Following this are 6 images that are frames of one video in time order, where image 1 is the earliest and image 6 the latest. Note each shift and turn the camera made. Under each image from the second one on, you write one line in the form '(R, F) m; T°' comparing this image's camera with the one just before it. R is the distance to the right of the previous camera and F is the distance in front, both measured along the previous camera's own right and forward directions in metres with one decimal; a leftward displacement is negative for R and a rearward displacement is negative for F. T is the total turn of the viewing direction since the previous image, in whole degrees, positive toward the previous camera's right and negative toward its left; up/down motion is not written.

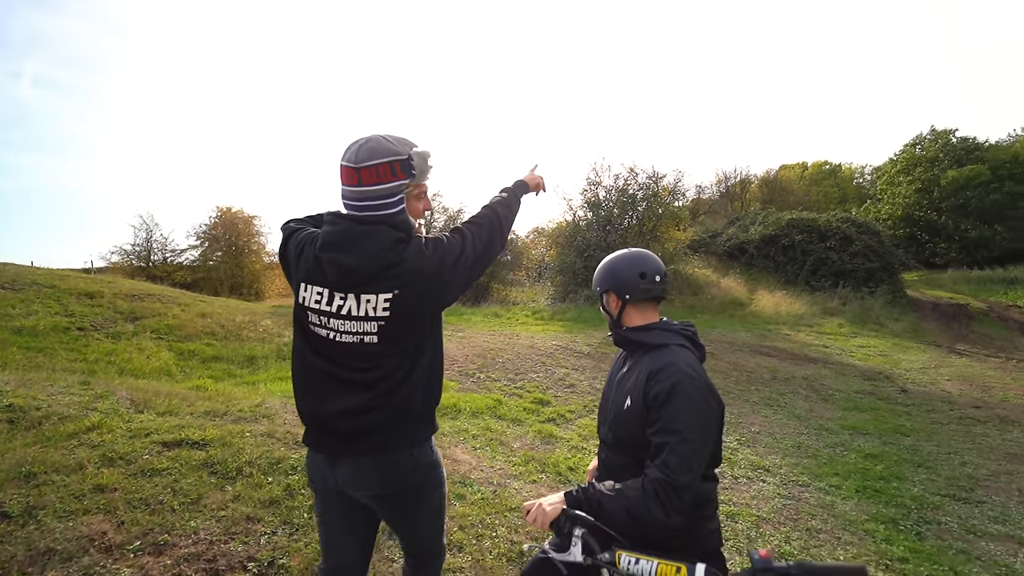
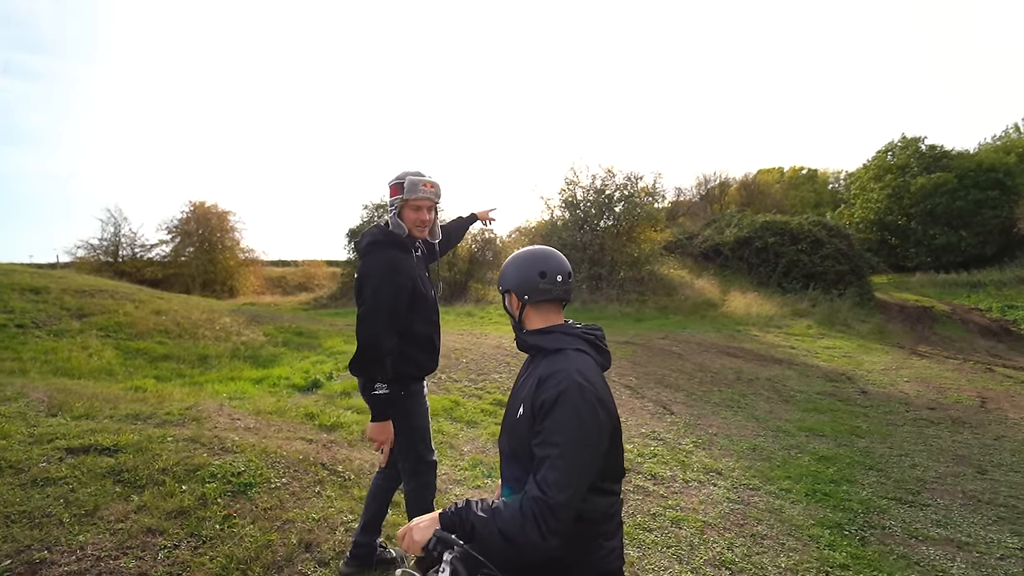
(+0.4, +0.1) m; +2°
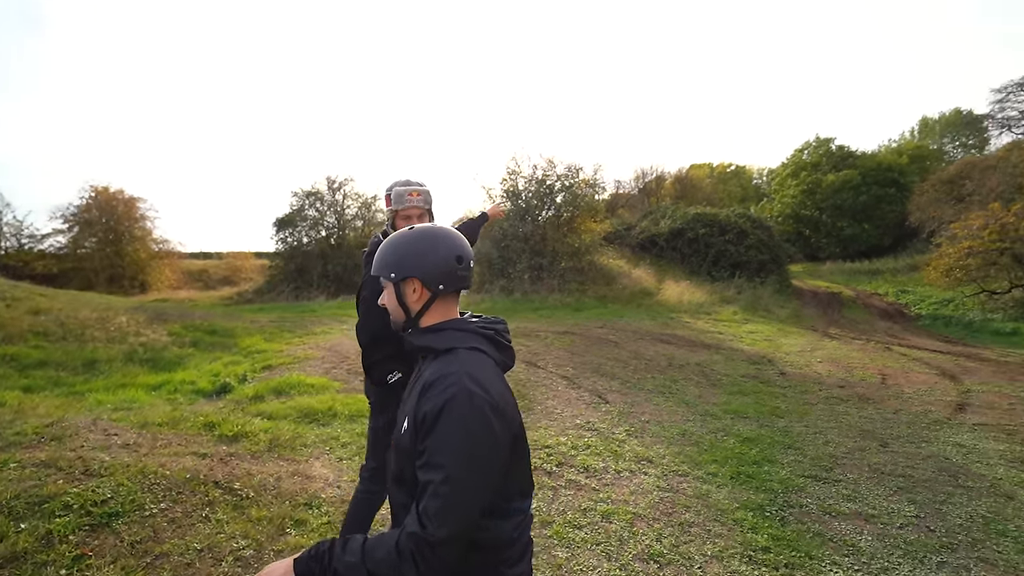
(+0.2, +0.3) m; +7°
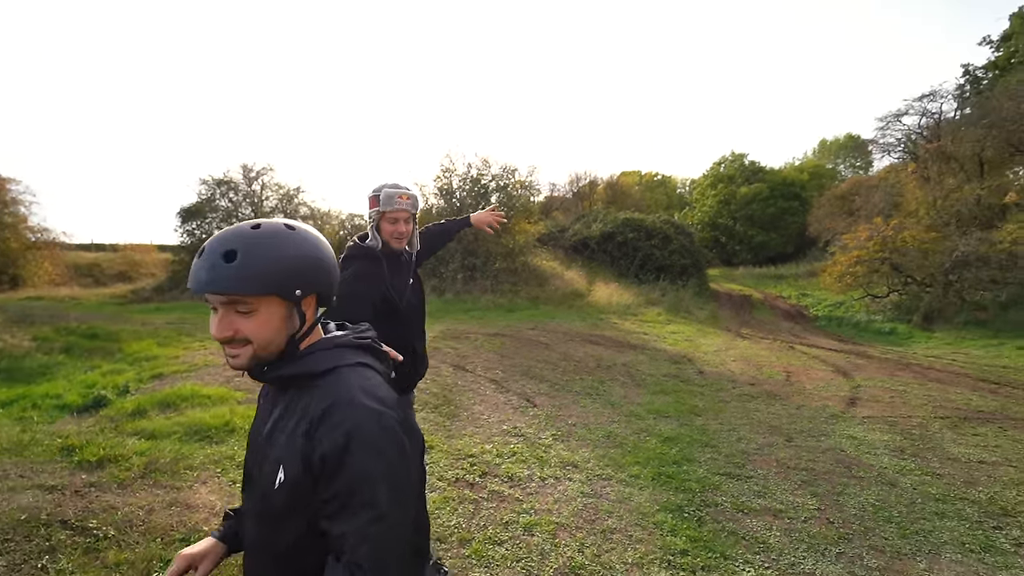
(+0.1, +0.2) m; +8°
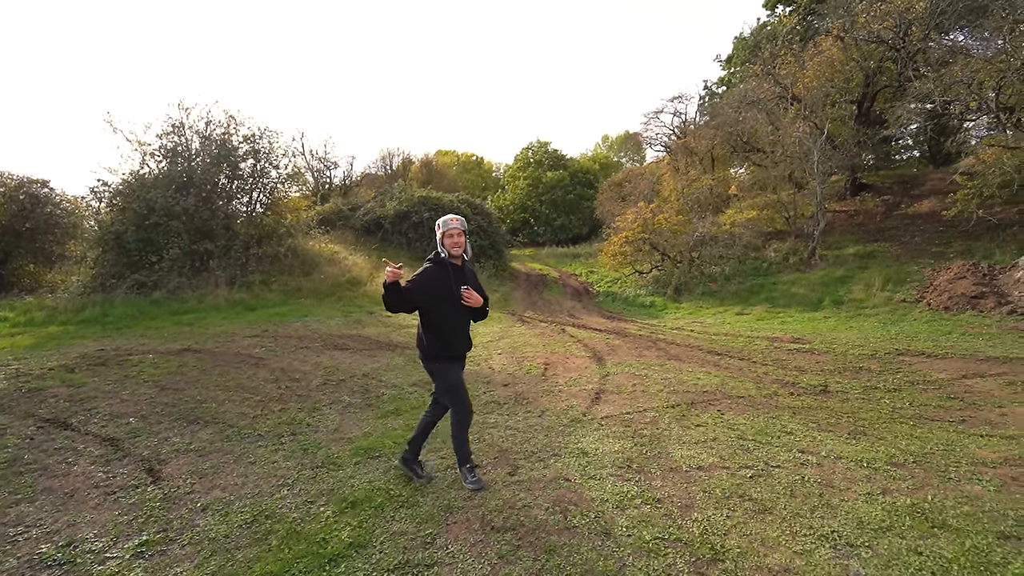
(+2.0, +1.6) m; +22°
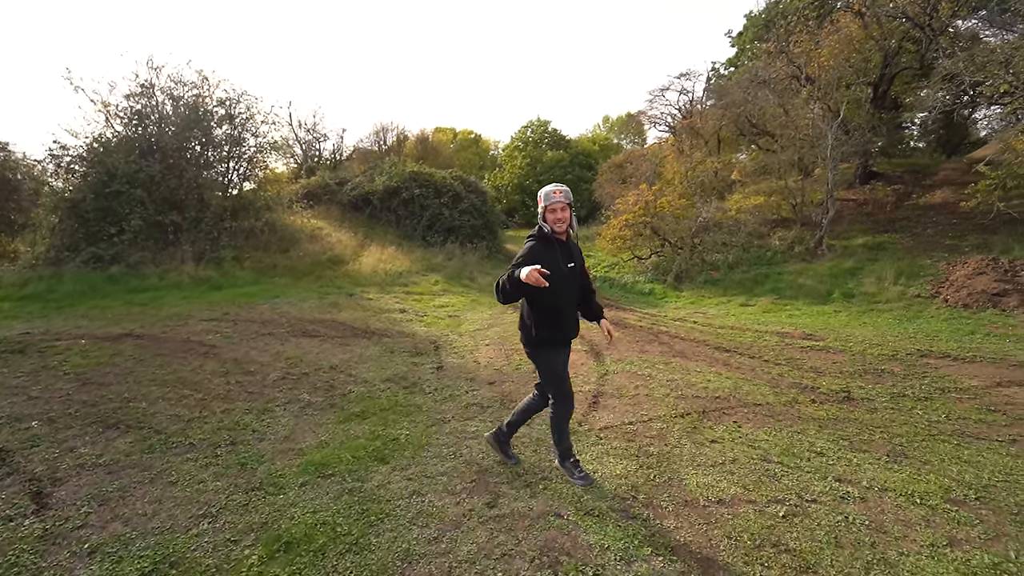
(+0.1, +0.9) m; +1°
